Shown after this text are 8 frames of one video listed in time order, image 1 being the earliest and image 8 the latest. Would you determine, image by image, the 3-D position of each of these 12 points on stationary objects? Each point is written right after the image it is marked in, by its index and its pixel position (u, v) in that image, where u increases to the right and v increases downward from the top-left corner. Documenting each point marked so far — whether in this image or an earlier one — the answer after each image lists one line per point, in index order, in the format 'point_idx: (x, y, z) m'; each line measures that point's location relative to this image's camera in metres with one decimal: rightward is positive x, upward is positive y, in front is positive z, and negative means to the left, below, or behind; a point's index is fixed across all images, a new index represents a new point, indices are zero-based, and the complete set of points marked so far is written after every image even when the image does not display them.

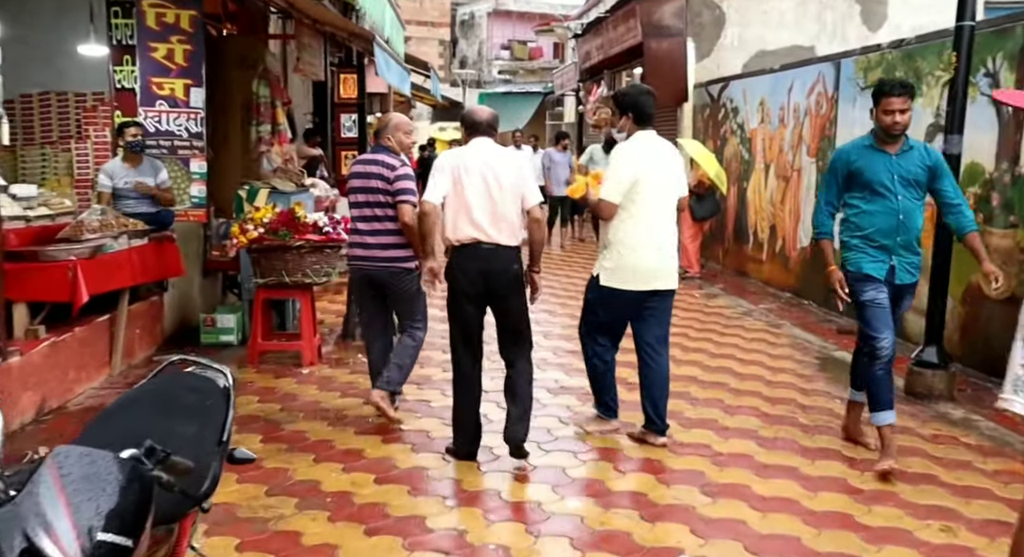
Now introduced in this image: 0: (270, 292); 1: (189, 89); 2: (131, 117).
0: (-1.7, -0.1, +7.0) m
1: (-2.4, +1.4, +7.5) m
2: (-2.9, +1.2, +7.6) m
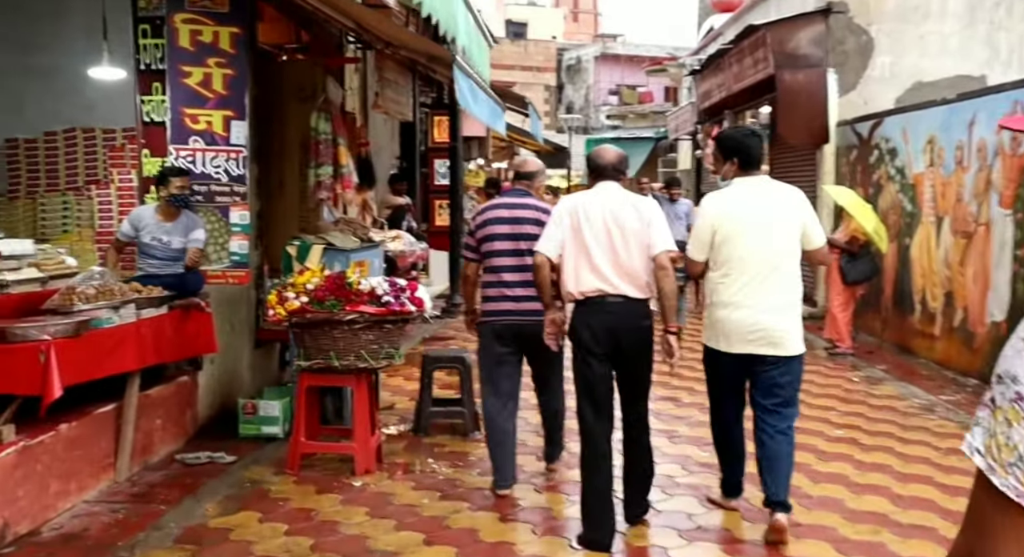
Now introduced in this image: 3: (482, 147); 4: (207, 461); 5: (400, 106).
0: (-1.1, -0.6, +5.5) m
1: (-1.7, +0.9, +6.1) m
2: (-2.2, +0.7, +6.2) m
3: (-0.5, +2.5, +19.5) m
4: (-1.7, -1.0, +5.7) m
5: (-1.3, +2.0, +11.6) m
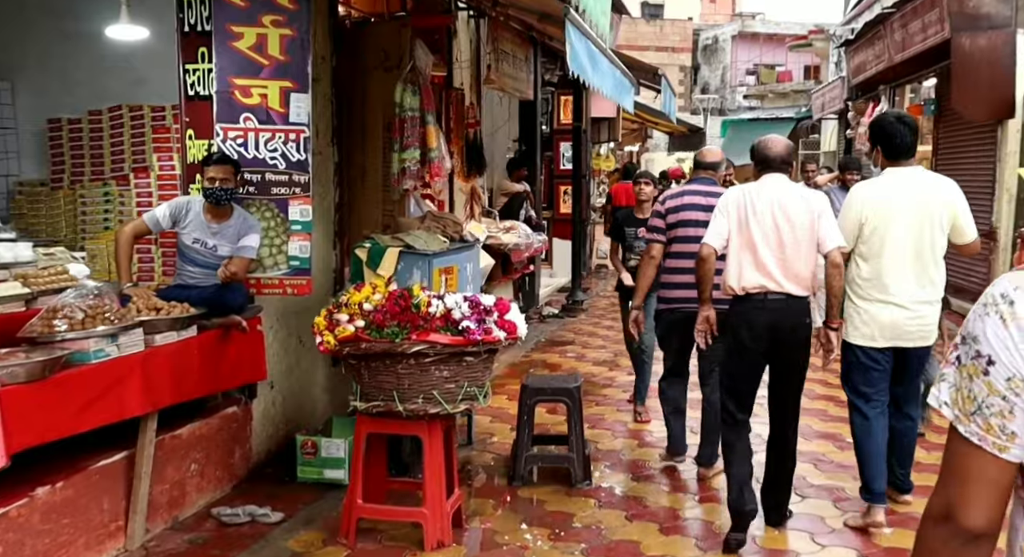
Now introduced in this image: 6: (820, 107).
0: (-0.6, -0.6, +4.3) m
1: (-1.1, +0.9, +5.0) m
2: (-1.6, +0.7, +5.1) m
3: (+1.8, +2.7, +18.1) m
4: (-1.2, -1.1, +4.5) m
5: (0.0, +2.0, +10.3) m
6: (+5.6, +3.1, +18.3) m
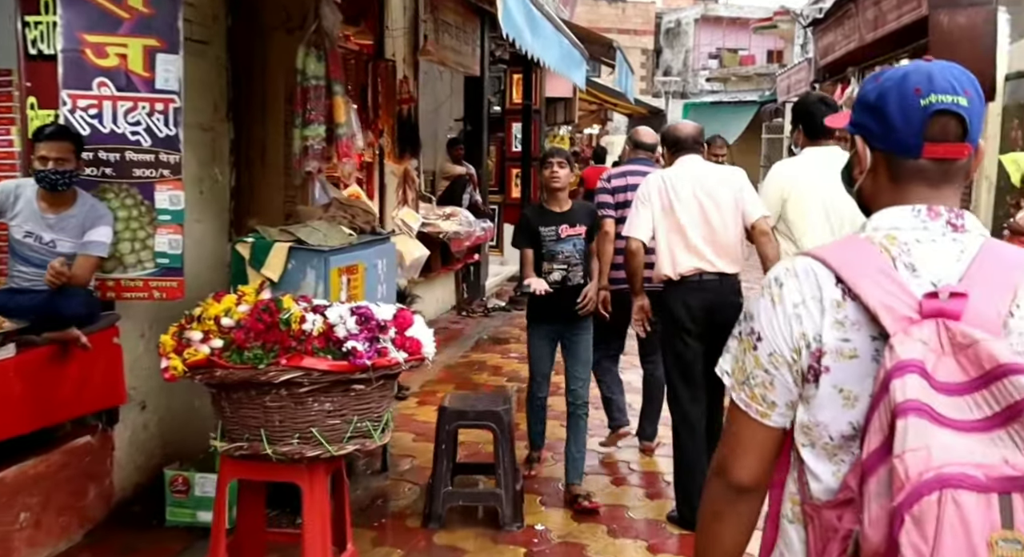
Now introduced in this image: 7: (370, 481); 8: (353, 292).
0: (-0.9, -0.6, +3.4) m
1: (-1.5, +0.9, +4.0) m
2: (-1.9, +0.7, +4.2) m
3: (+0.9, +2.9, +17.2) m
4: (-1.5, -1.1, +3.7) m
5: (-0.6, +2.1, +9.4) m
6: (+4.8, +3.3, +17.6) m
7: (-0.7, -1.1, +5.3) m
8: (-0.7, -0.1, +4.6) m
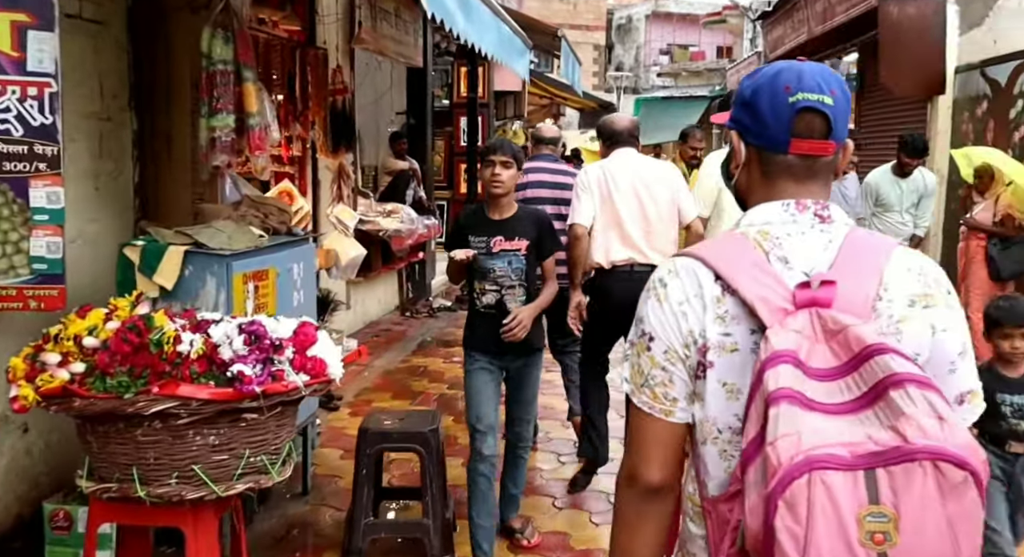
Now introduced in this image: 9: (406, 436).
0: (-1.1, -0.7, +2.9) m
1: (-1.7, +0.9, +3.5) m
2: (-2.2, +0.7, +3.7) m
3: (+0.1, +2.9, +16.8) m
4: (-1.8, -1.1, +3.1) m
5: (-1.1, +2.1, +8.9) m
6: (+3.9, +3.4, +17.3) m
7: (-1.1, -1.1, +4.8) m
8: (-1.0, -0.1, +4.1) m
9: (-0.4, -0.6, +4.1) m
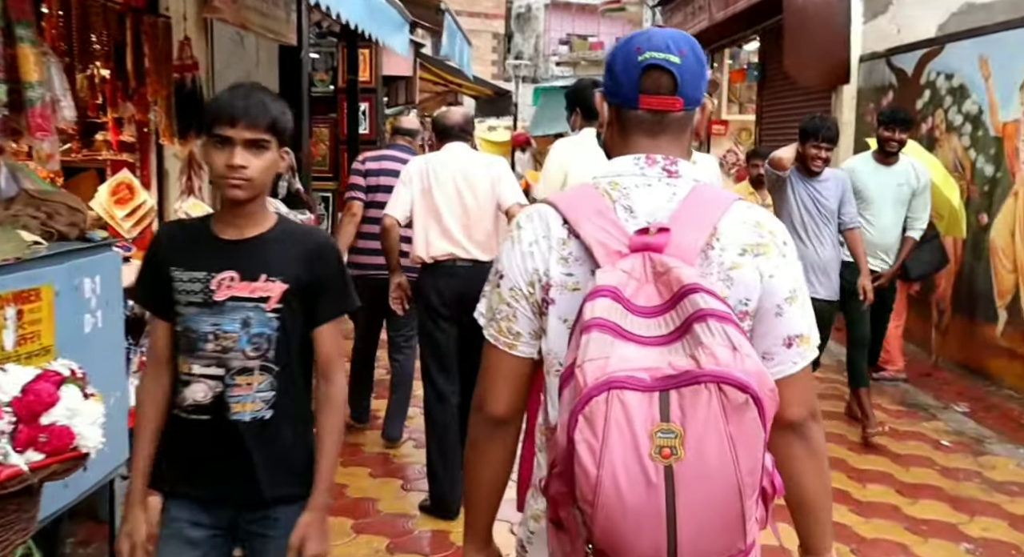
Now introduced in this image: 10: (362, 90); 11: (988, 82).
0: (-1.5, -0.8, +1.9) m
1: (-2.1, +0.8, +2.4) m
2: (-2.6, +0.6, +2.5) m
3: (-1.6, +2.9, +15.8) m
4: (-2.1, -1.2, +2.1) m
5: (-2.0, +2.1, +7.8) m
6: (+2.1, +3.4, +16.7) m
7: (-1.6, -1.1, +3.8) m
8: (-1.5, -0.2, +3.1) m
9: (-0.9, -0.7, +3.1) m
10: (-1.9, +2.3, +12.5) m
11: (+3.1, +1.3, +6.7) m
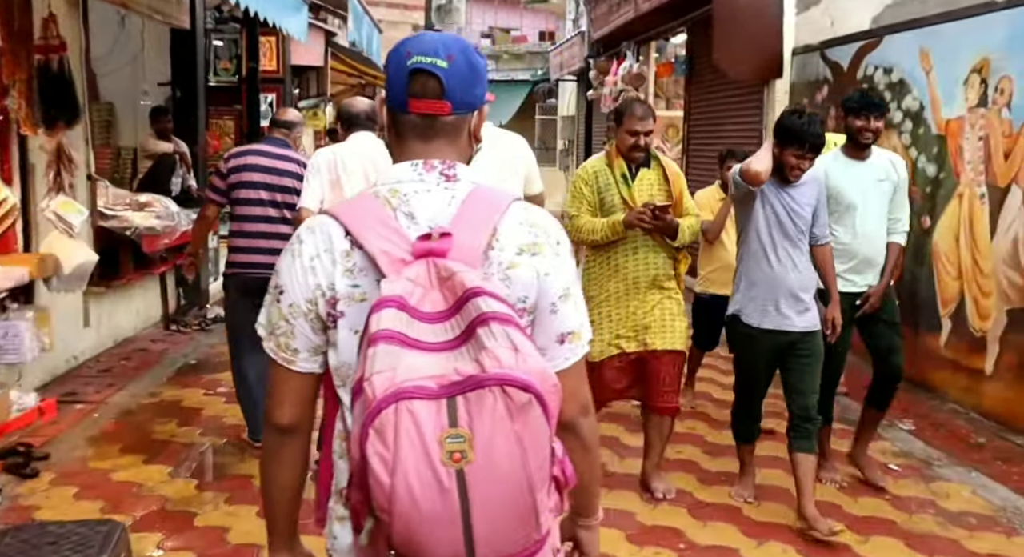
0: (-1.6, -0.8, +1.2) m
1: (-2.3, +0.7, +1.7) m
2: (-2.8, +0.5, +1.7) m
3: (-2.9, +2.9, +15.0) m
4: (-2.3, -1.3, +1.3) m
5: (-2.6, +2.0, +7.0) m
6: (+0.8, +3.4, +16.2) m
7: (-1.9, -1.2, +3.1) m
8: (-1.7, -0.2, +2.4) m
9: (-1.2, -0.8, +2.5) m
10: (-2.8, +2.3, +11.7) m
11: (+2.6, +1.3, +6.3) m
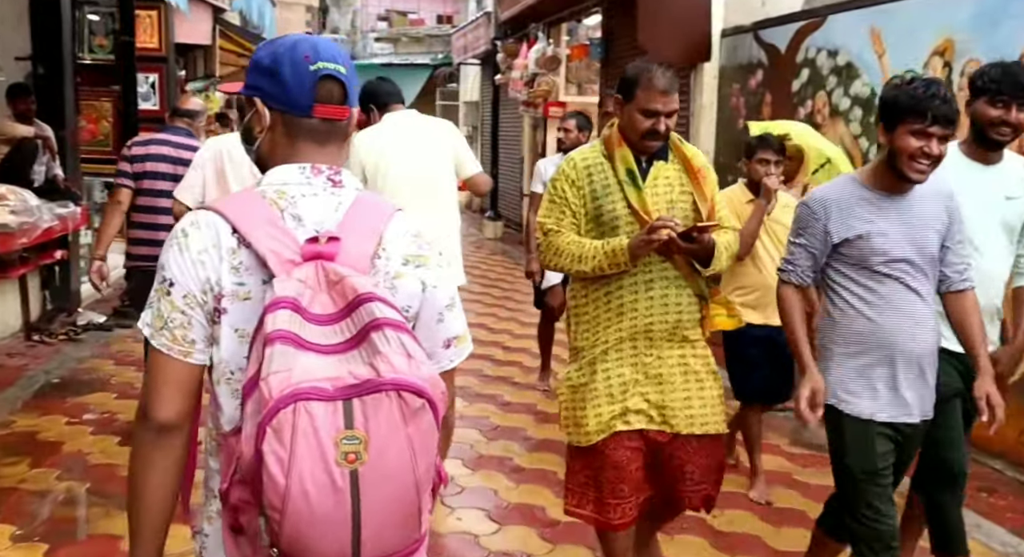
0: (-1.6, -0.9, +0.3) m
1: (-2.3, +0.6, +0.7) m
2: (-2.8, +0.4, +0.7) m
3: (-4.2, +3.0, +13.9) m
4: (-2.3, -1.4, +0.4) m
5: (-3.2, +2.0, +6.0) m
6: (-0.7, +3.5, +15.5) m
7: (-2.0, -1.3, +2.2) m
8: (-1.8, -0.3, +1.5) m
9: (-1.2, -0.8, +1.6) m
10: (-3.8, +2.3, +10.7) m
11: (+2.1, +1.3, +5.8) m
